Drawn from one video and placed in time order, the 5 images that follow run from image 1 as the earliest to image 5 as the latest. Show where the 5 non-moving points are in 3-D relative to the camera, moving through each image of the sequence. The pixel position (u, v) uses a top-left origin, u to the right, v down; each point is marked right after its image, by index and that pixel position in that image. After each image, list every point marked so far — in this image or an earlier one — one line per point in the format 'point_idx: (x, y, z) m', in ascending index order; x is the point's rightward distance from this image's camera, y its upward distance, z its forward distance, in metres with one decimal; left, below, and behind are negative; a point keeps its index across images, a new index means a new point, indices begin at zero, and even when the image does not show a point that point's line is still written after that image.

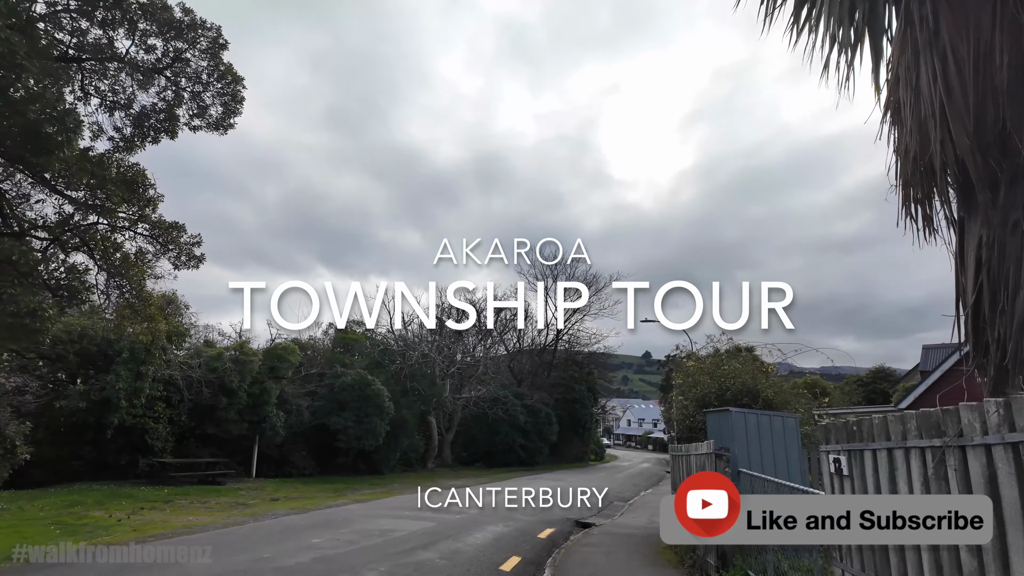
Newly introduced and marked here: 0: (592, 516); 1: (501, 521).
0: (+2.0, -5.6, +16.1) m
1: (-0.3, -4.9, +13.6) m
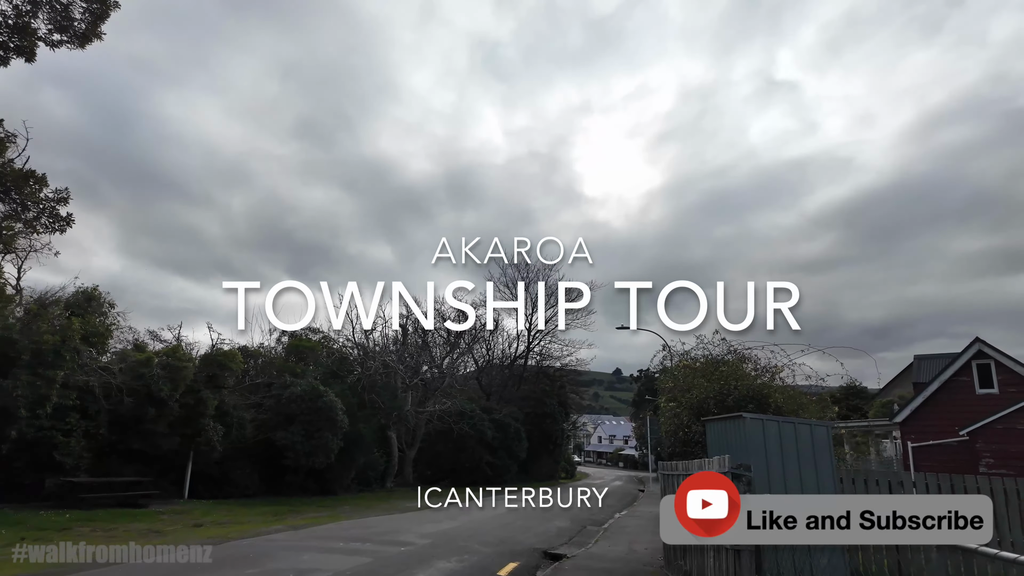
0: (+1.1, -5.5, +13.9) m
1: (-1.0, -4.7, +11.4) m
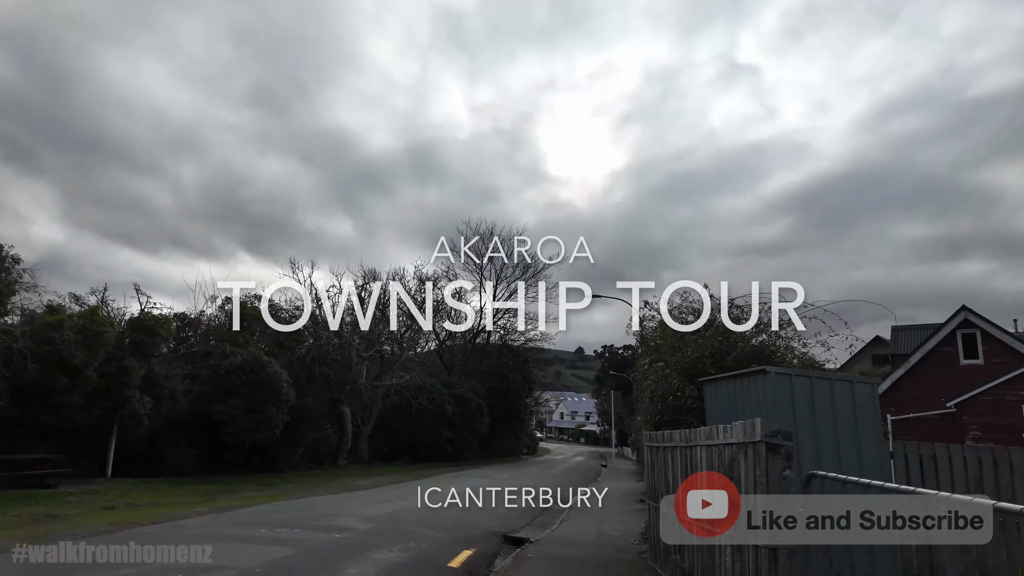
0: (+0.2, -4.5, +12.3) m
1: (-1.7, -3.8, +9.6) m
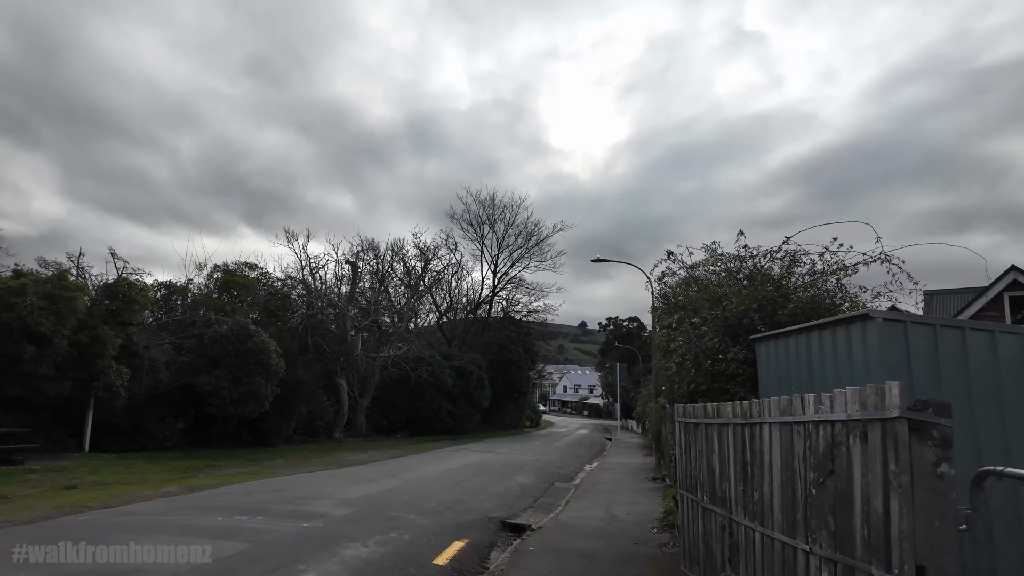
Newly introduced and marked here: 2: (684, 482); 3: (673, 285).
0: (+0.2, -3.7, +10.9) m
1: (-1.7, -3.1, +8.2) m
2: (+1.5, -1.6, +5.6) m
3: (+2.3, +0.1, +9.0) m
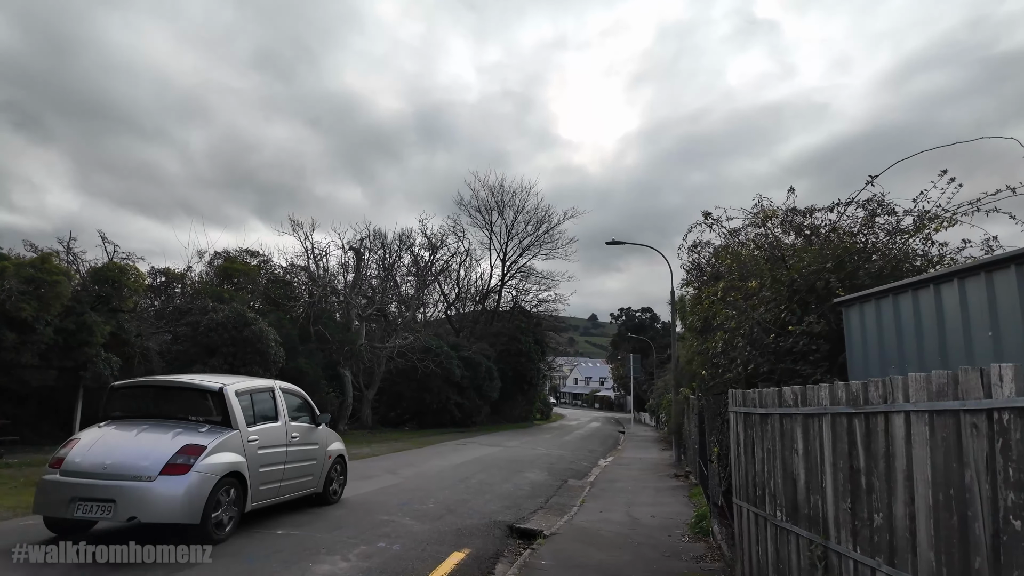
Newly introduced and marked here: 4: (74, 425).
0: (+0.4, -3.4, +9.7) m
1: (-1.6, -2.8, +7.0) m
2: (+1.5, -1.3, +4.3) m
3: (+2.4, +0.4, +7.7) m
4: (-13.1, -4.1, +19.4) m
